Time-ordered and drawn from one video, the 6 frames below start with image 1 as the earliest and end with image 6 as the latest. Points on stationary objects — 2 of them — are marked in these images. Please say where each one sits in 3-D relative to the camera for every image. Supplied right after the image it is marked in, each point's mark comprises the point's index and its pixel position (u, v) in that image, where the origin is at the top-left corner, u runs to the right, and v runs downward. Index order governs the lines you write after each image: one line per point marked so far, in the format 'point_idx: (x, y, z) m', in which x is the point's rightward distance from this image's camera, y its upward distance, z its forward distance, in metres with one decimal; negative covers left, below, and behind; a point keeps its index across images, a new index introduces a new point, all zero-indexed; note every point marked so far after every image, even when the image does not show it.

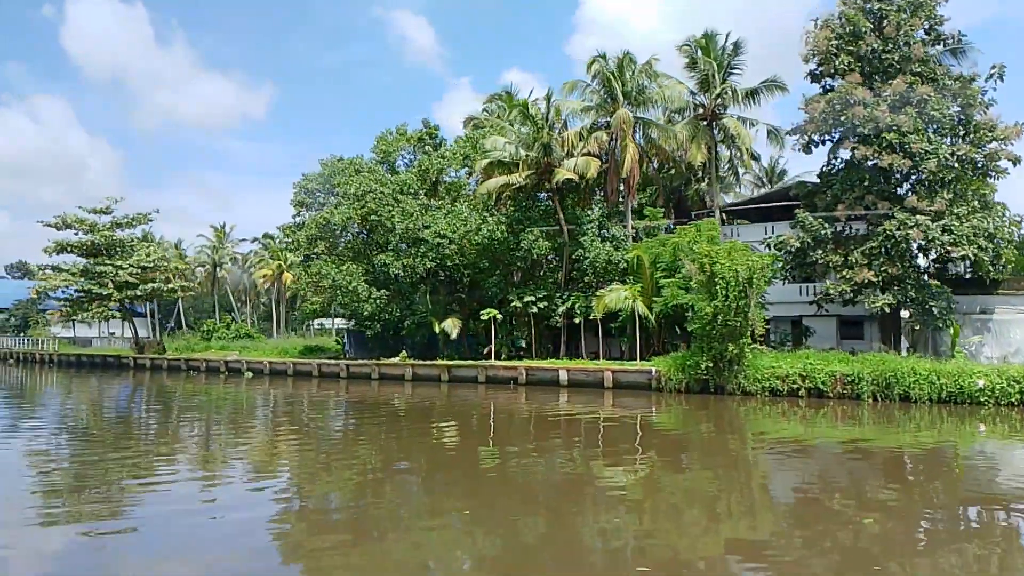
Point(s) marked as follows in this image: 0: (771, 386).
0: (+6.5, -2.4, +18.9) m
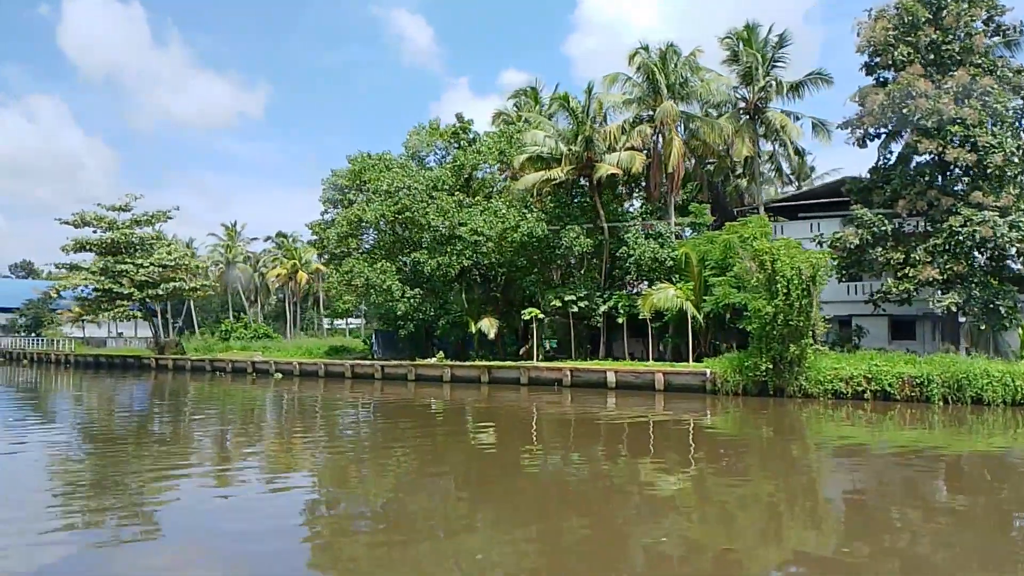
0: (+7.7, -2.4, +18.2) m
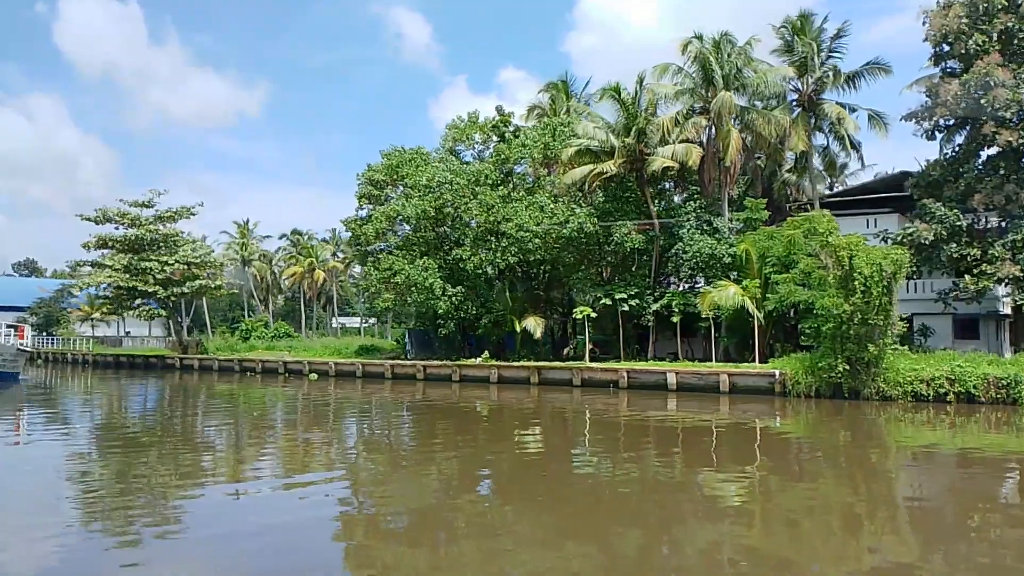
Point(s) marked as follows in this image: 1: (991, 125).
0: (+9.2, -2.3, +17.4) m
1: (+12.0, +4.1, +19.0) m
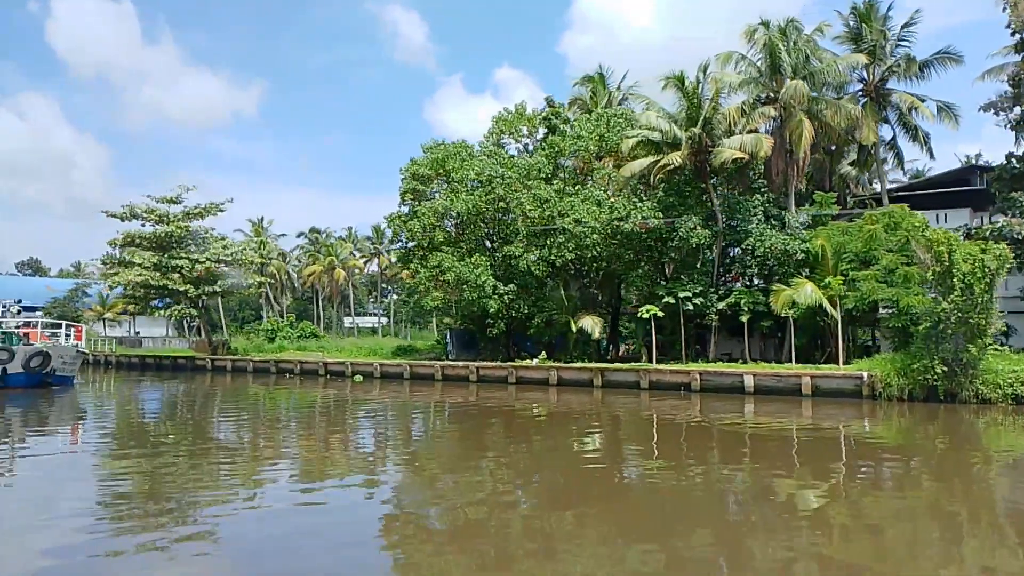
0: (+10.9, -2.3, +16.5) m
1: (+13.7, +4.2, +18.1) m
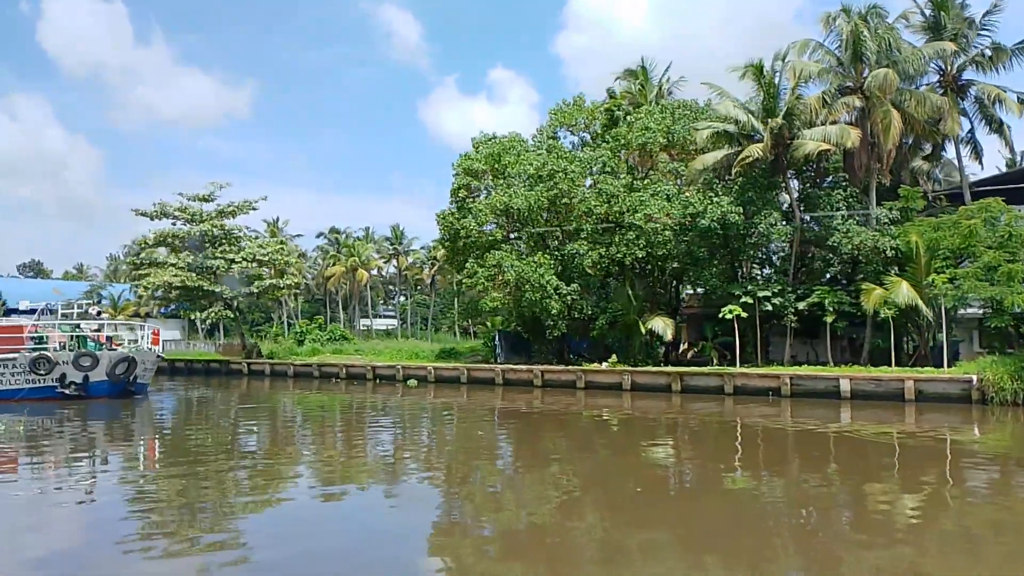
0: (+12.9, -2.2, +15.5) m
1: (+15.6, +4.2, +17.1) m
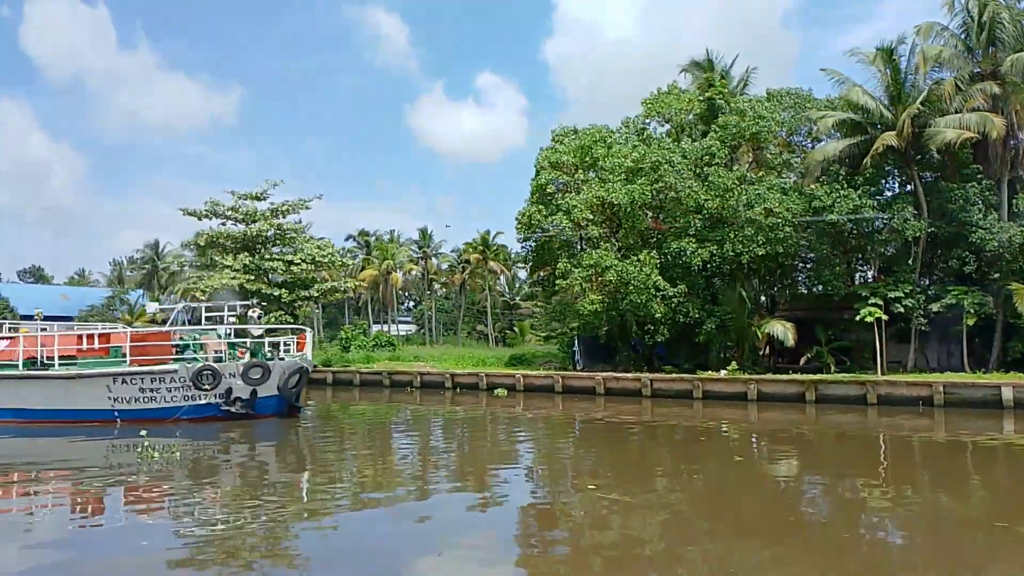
0: (+15.8, -2.2, +14.1) m
1: (+18.5, +4.3, +15.8) m
